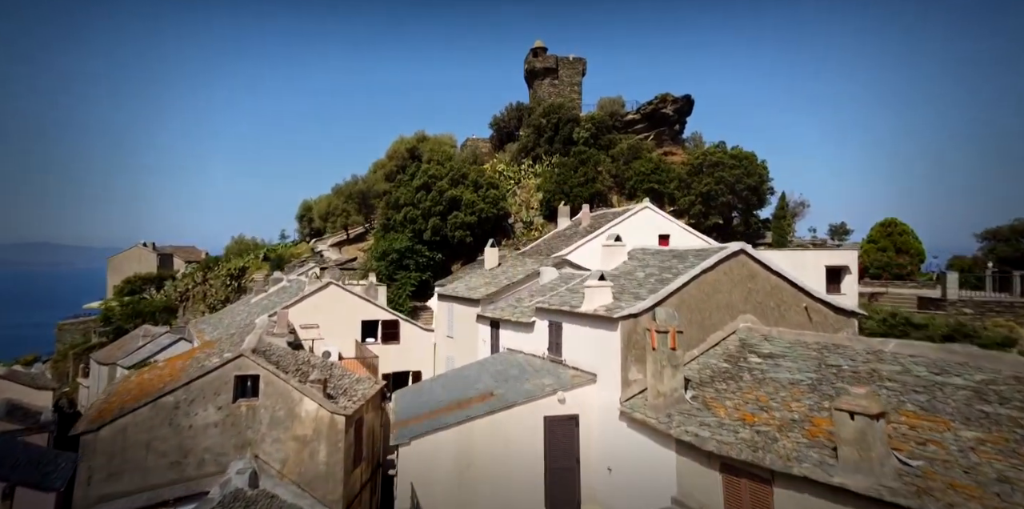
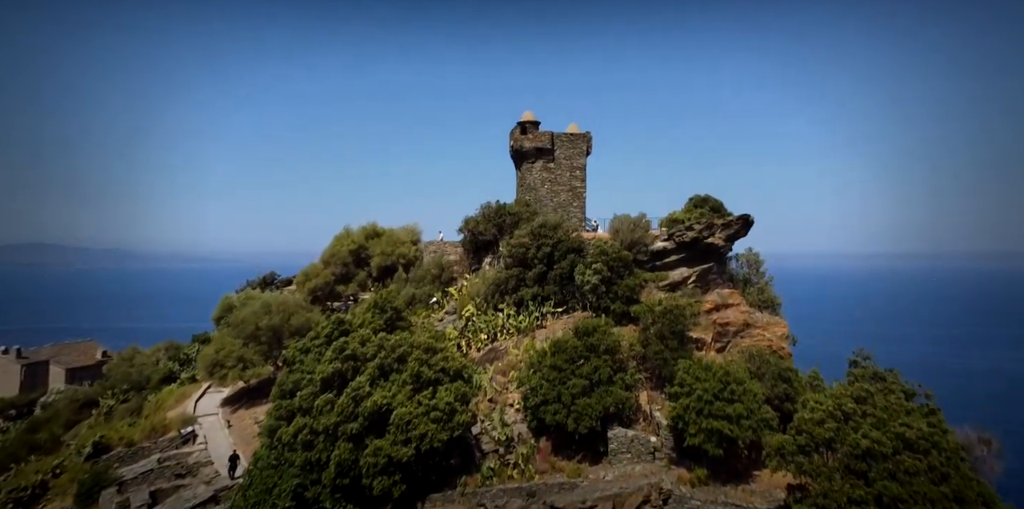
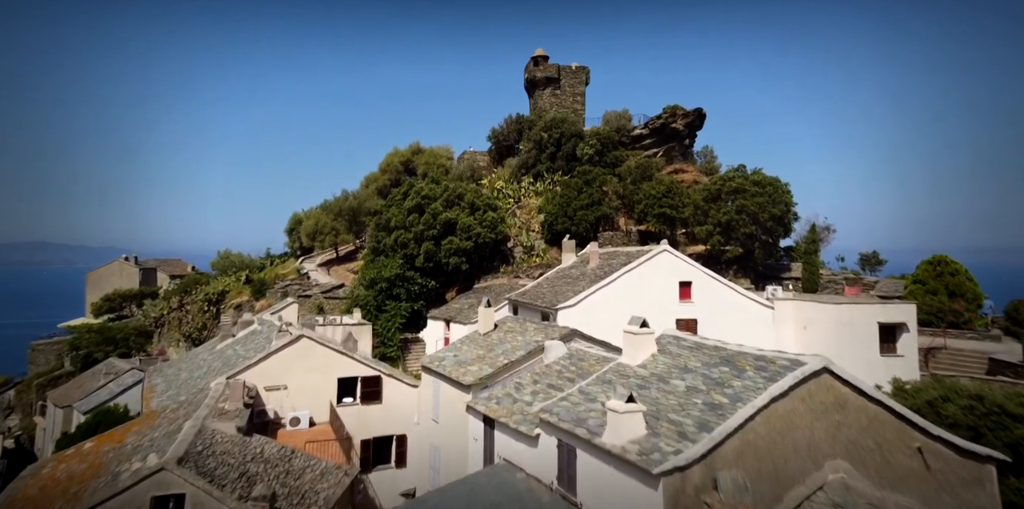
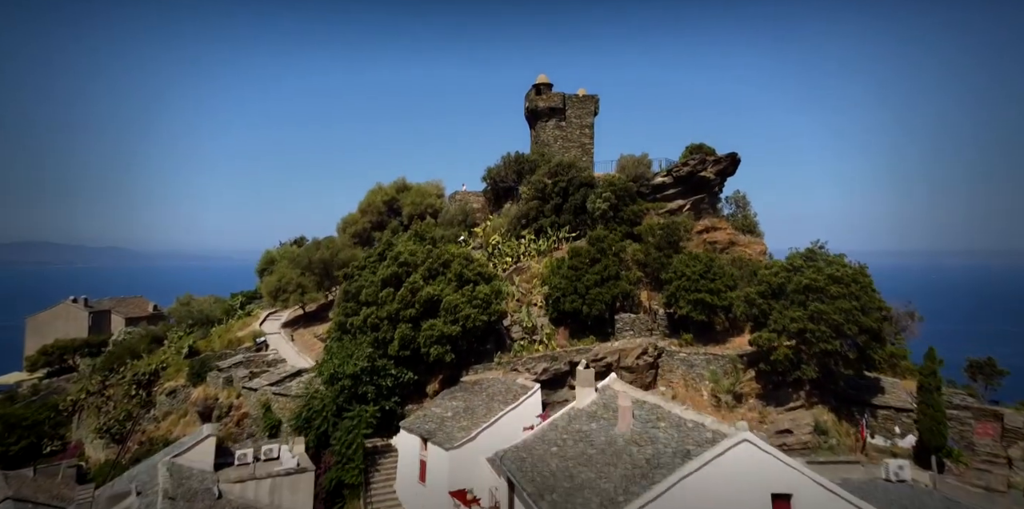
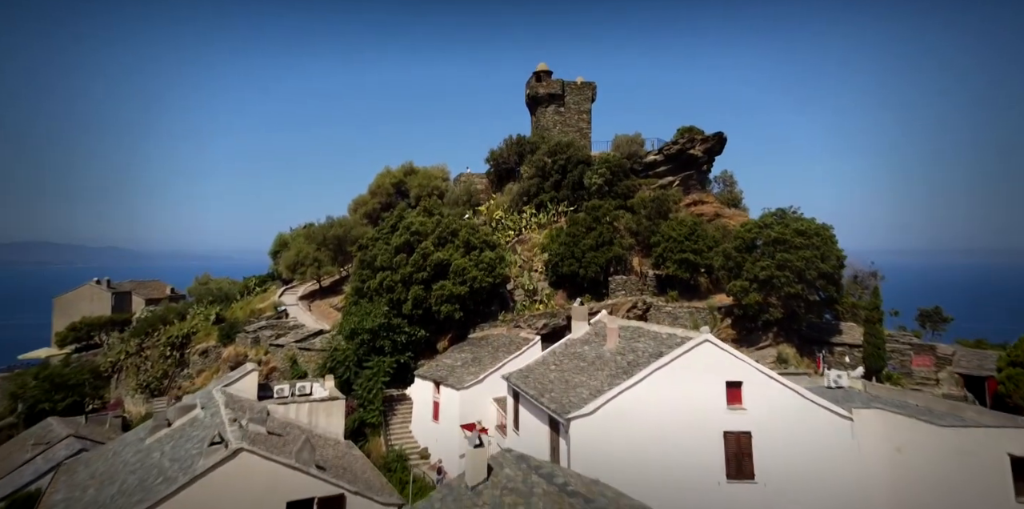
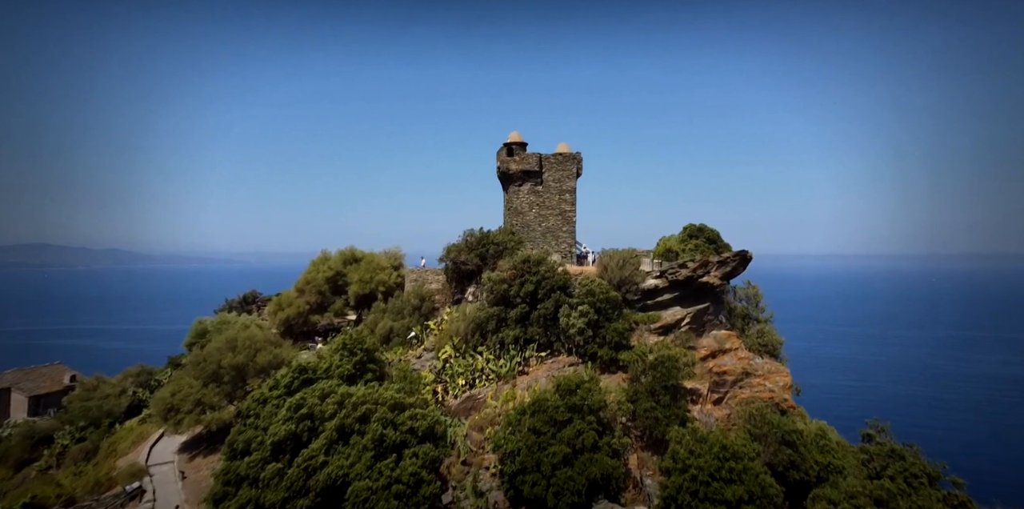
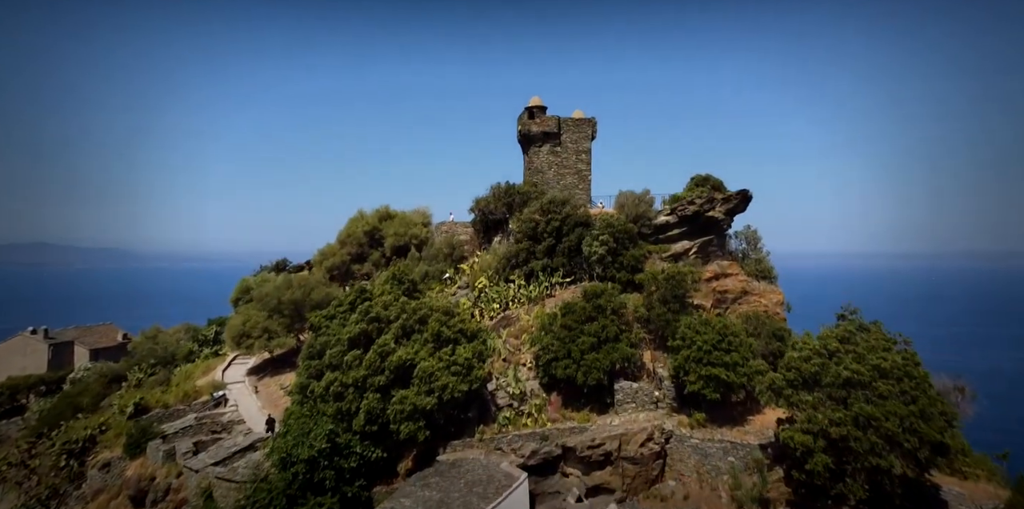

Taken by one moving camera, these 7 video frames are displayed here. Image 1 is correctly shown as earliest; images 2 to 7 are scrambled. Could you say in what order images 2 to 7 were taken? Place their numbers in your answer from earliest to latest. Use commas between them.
3, 5, 4, 7, 2, 6
